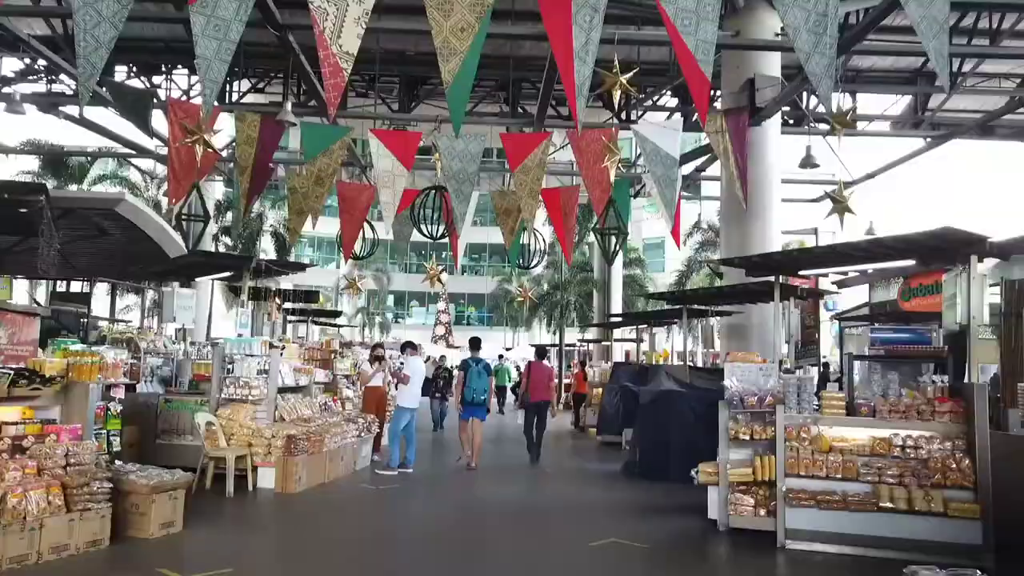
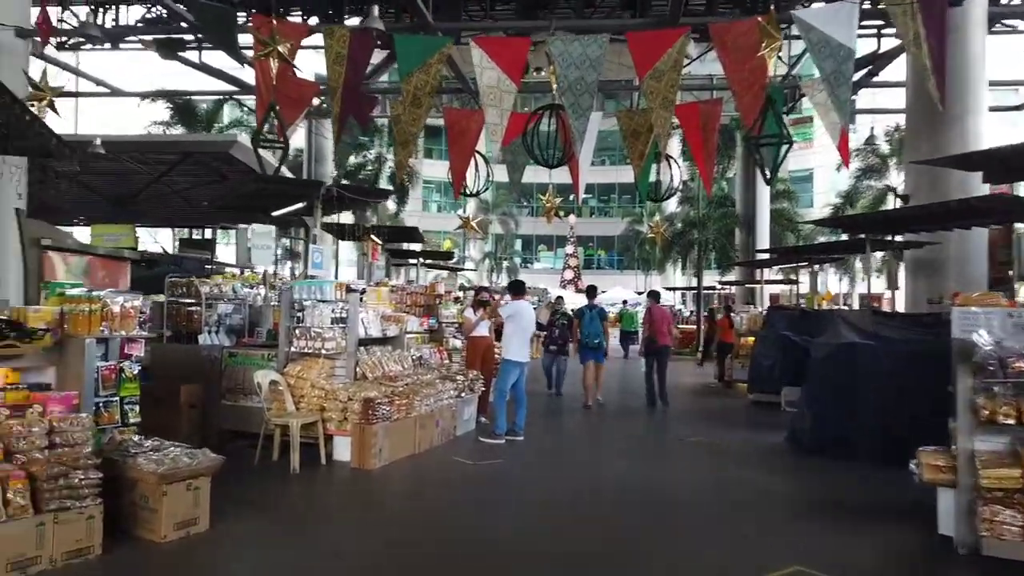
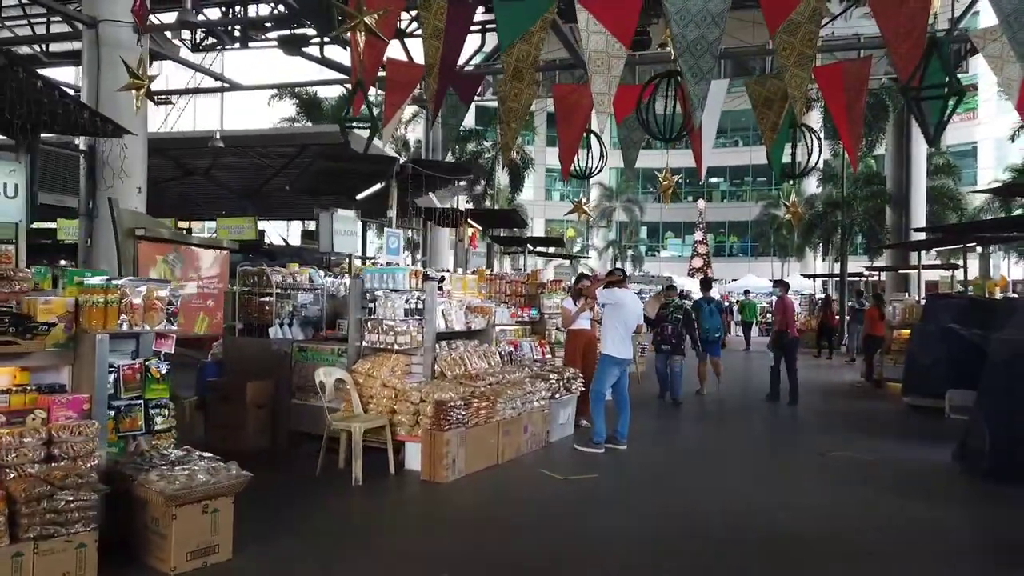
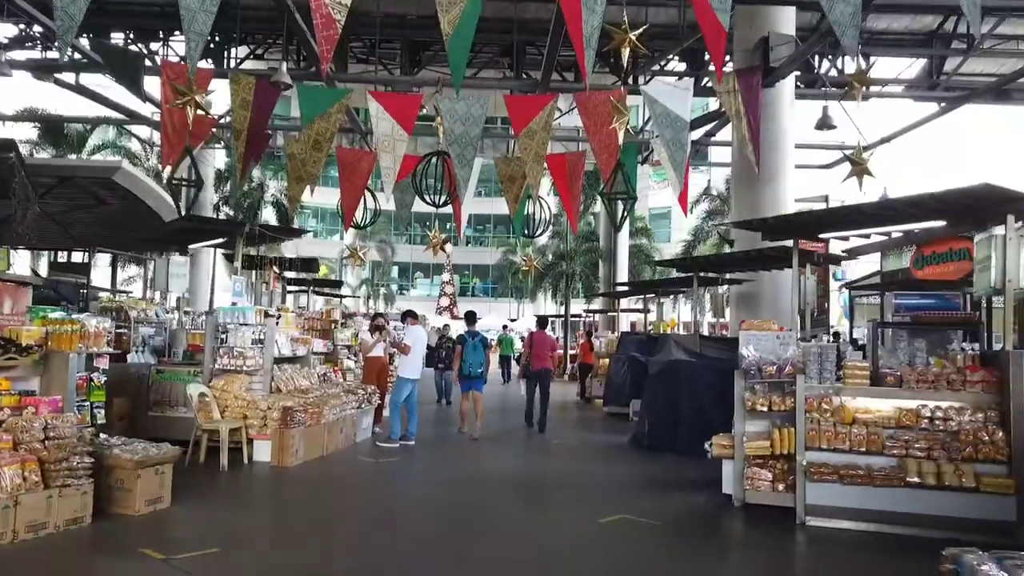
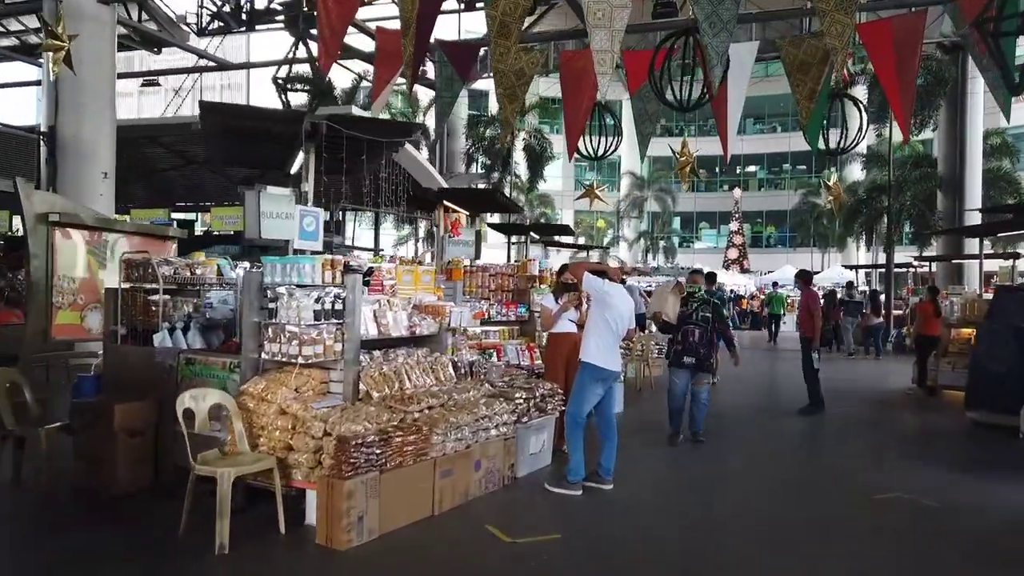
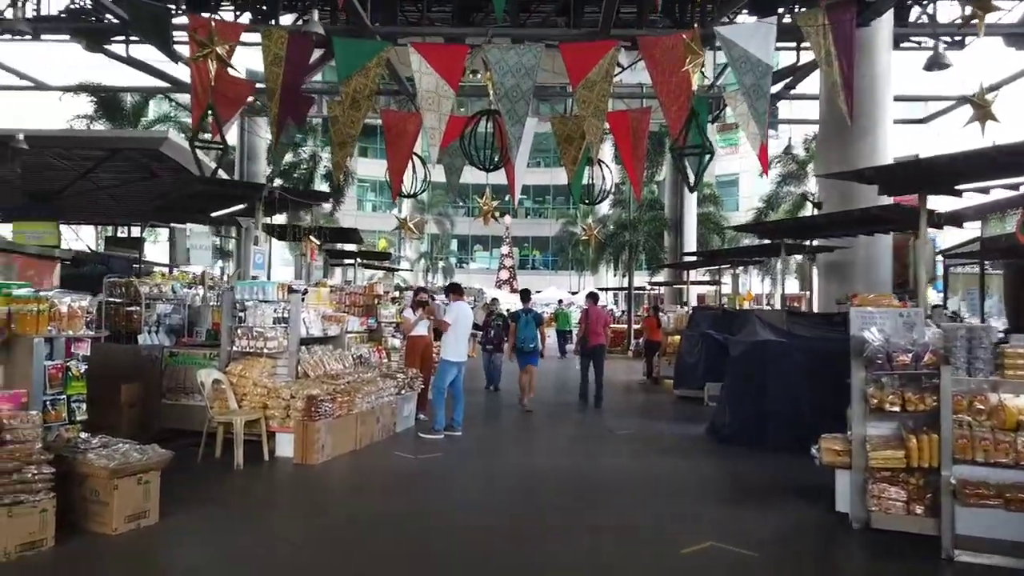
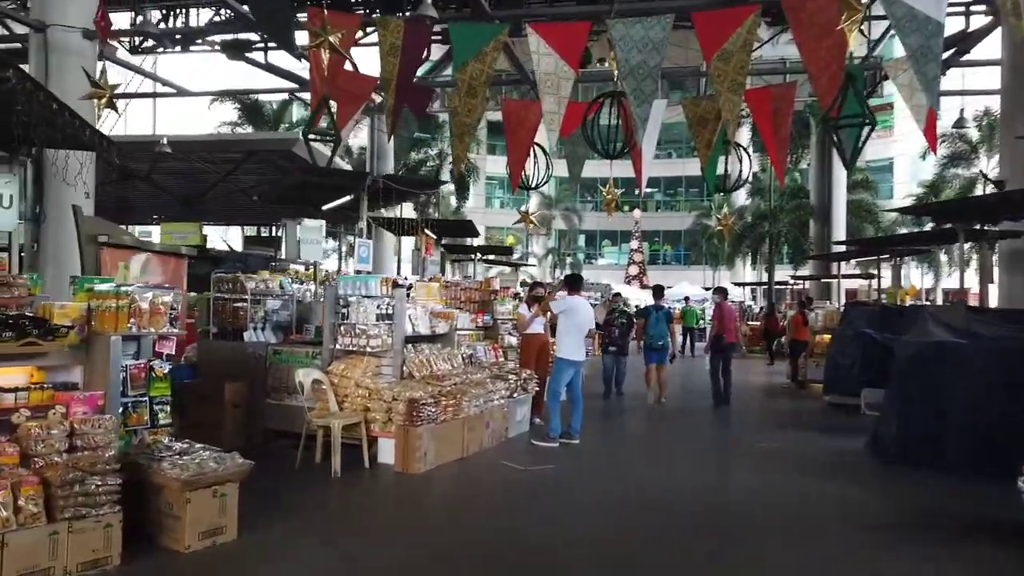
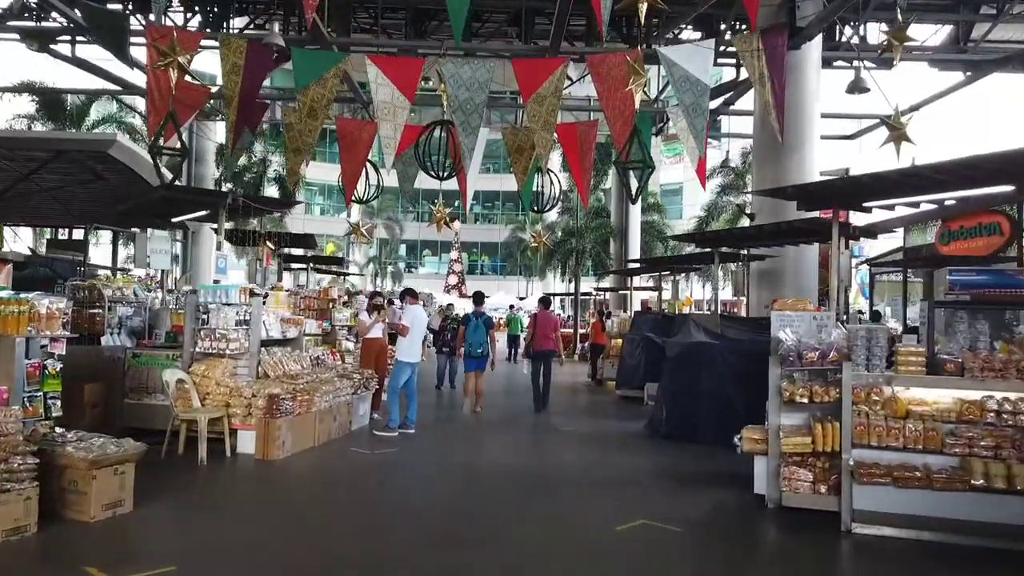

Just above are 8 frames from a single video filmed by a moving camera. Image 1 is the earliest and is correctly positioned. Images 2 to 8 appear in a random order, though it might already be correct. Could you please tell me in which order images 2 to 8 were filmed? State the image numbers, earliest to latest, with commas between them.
4, 8, 6, 2, 7, 3, 5
